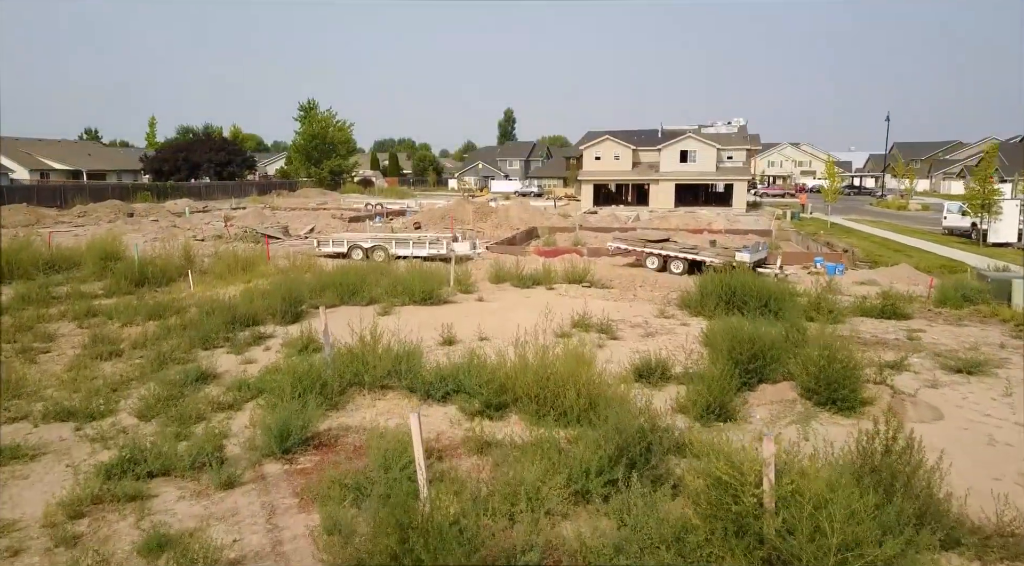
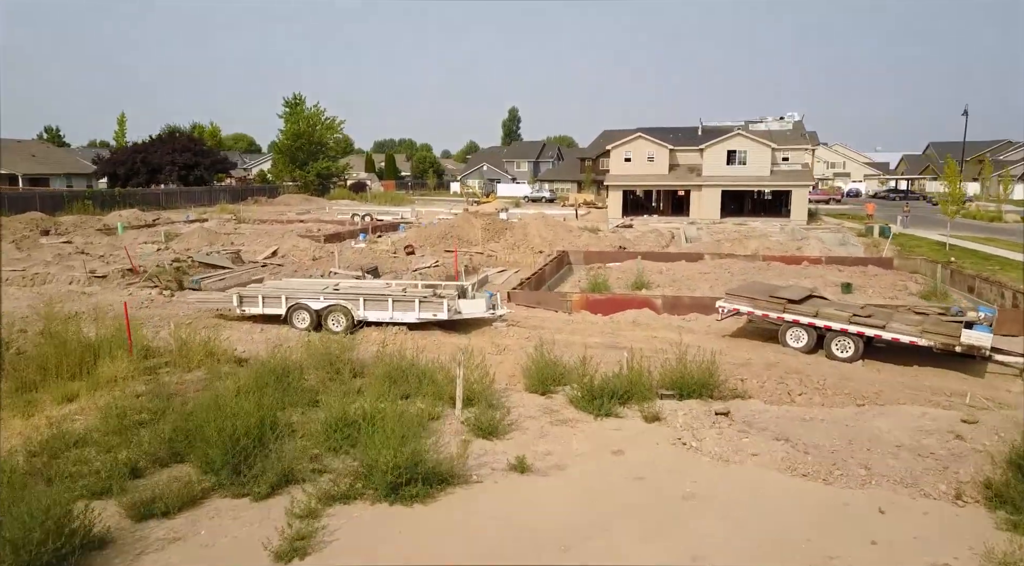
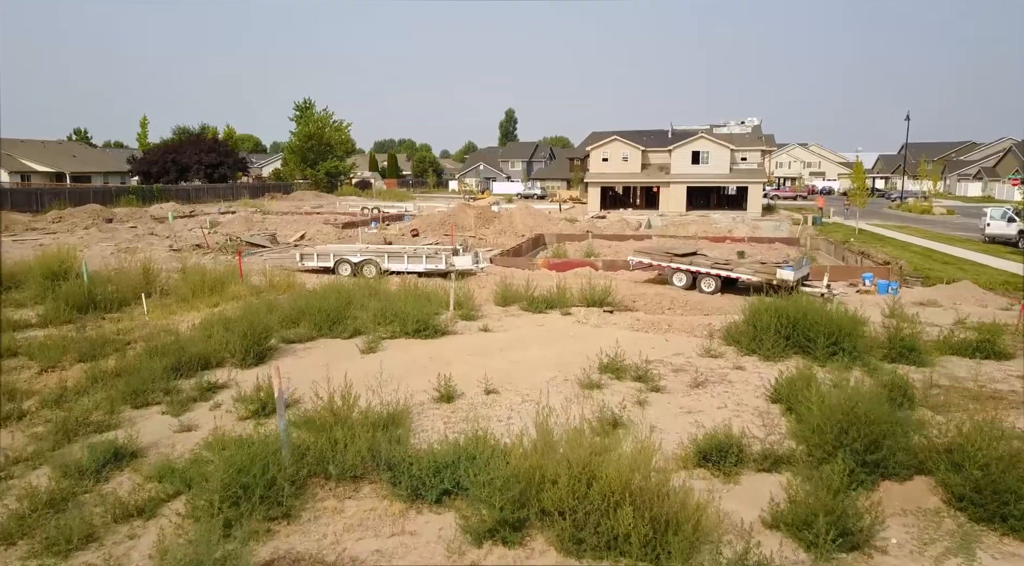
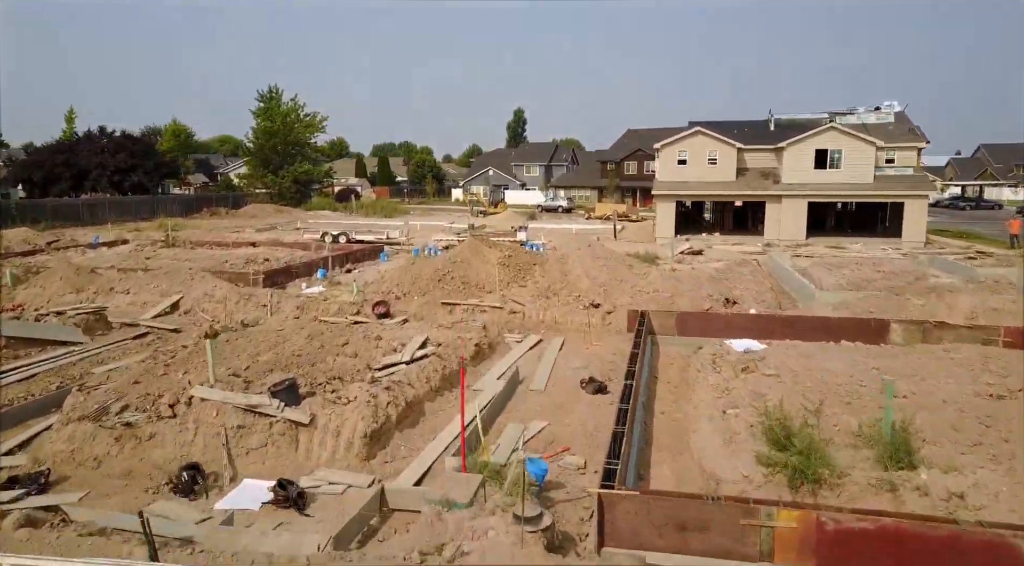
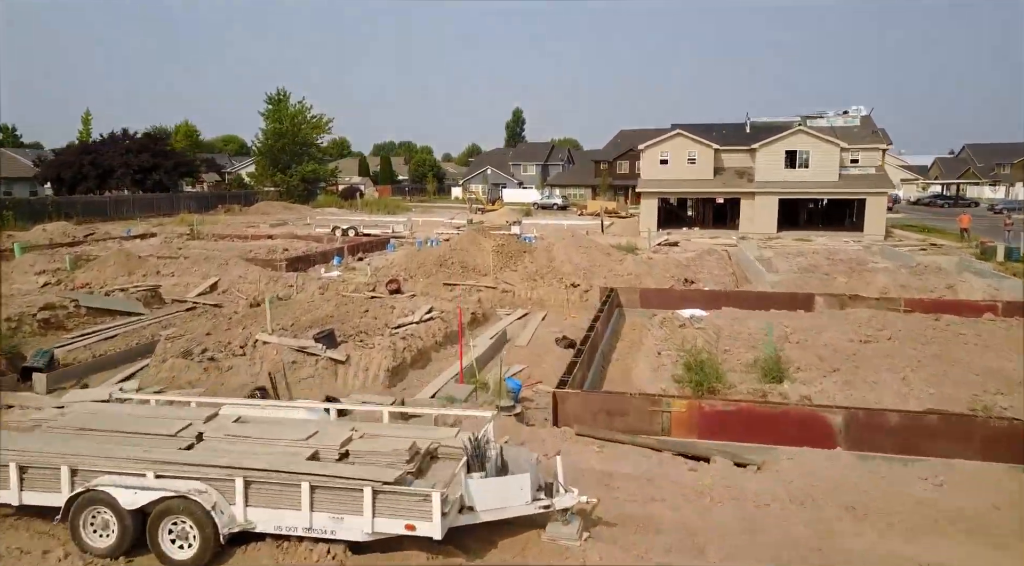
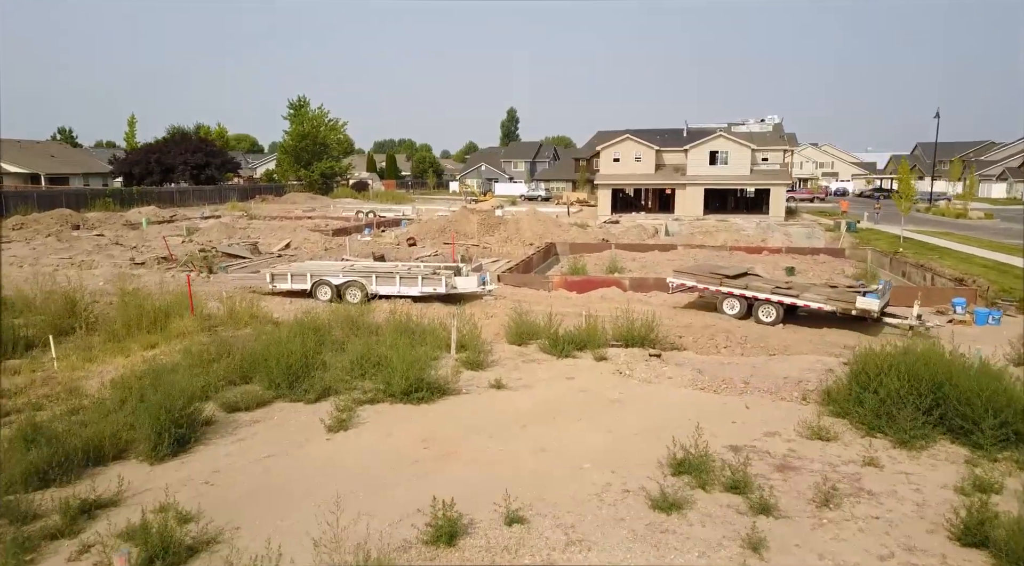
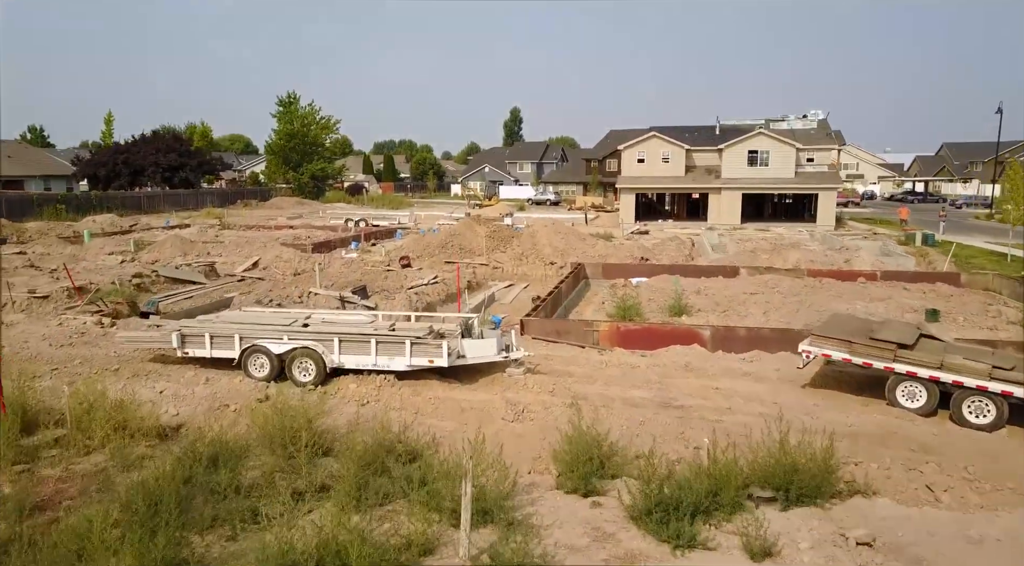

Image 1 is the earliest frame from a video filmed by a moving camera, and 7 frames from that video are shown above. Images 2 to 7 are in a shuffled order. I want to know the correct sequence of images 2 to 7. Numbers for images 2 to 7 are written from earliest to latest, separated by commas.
3, 6, 2, 7, 5, 4
